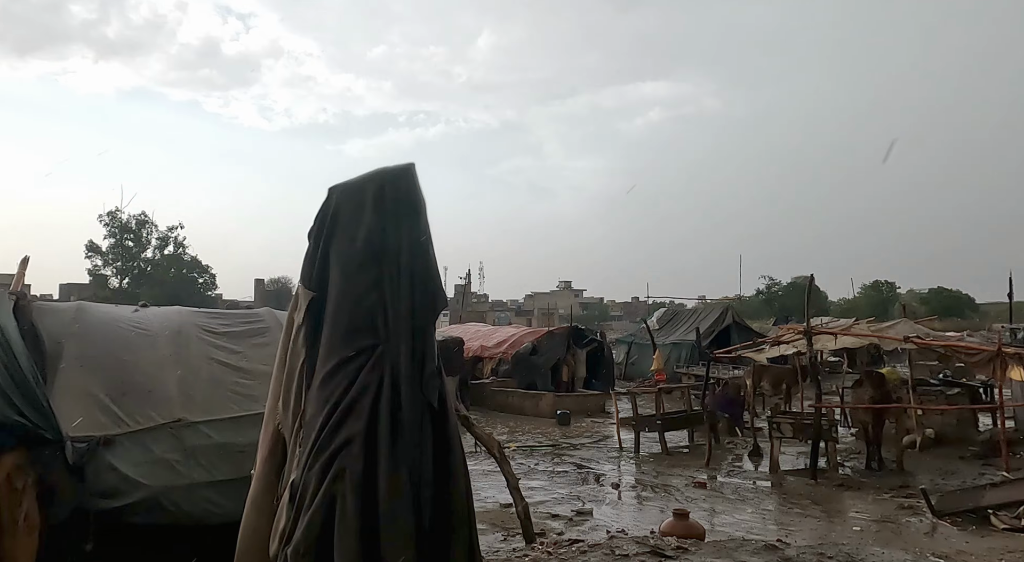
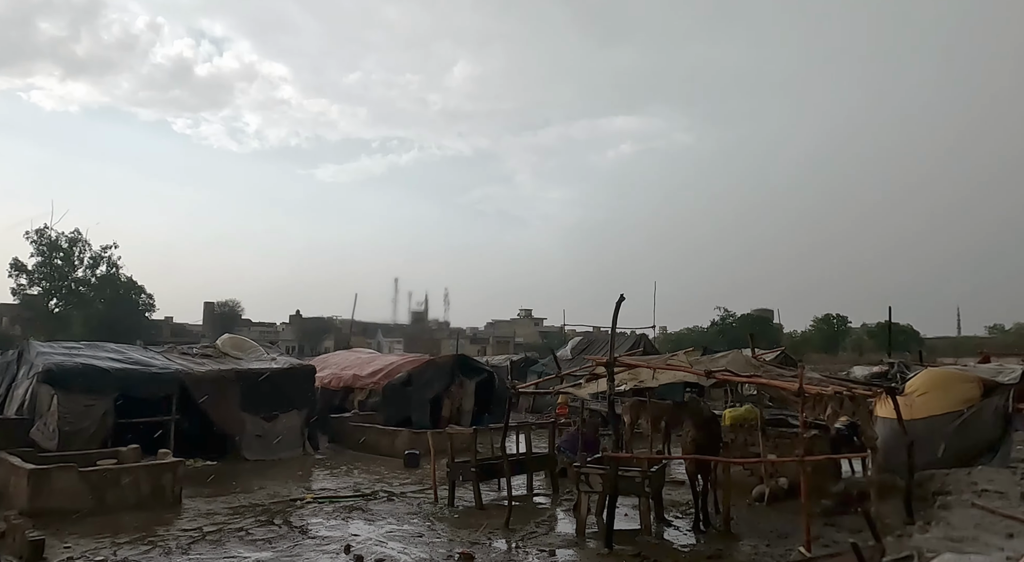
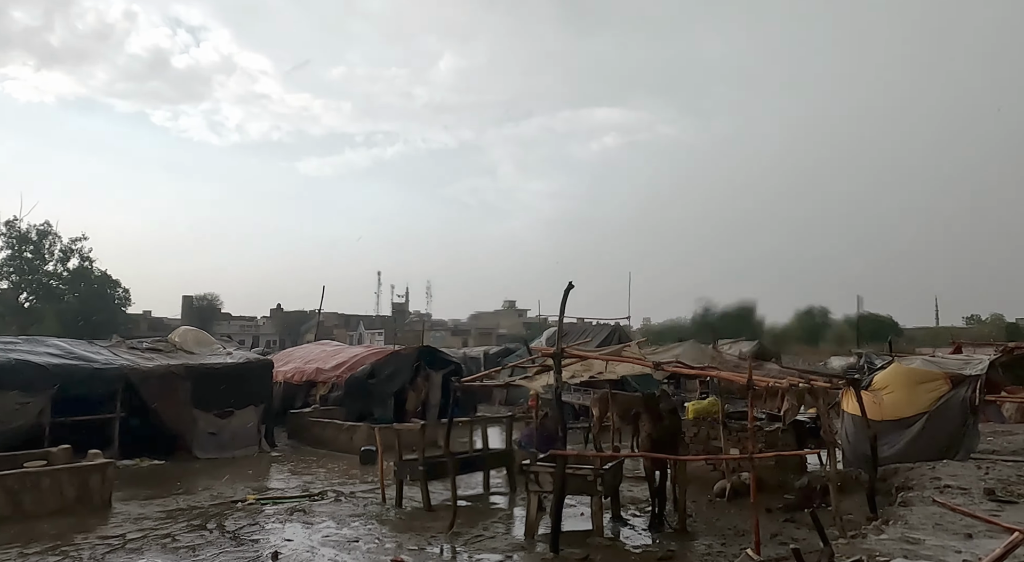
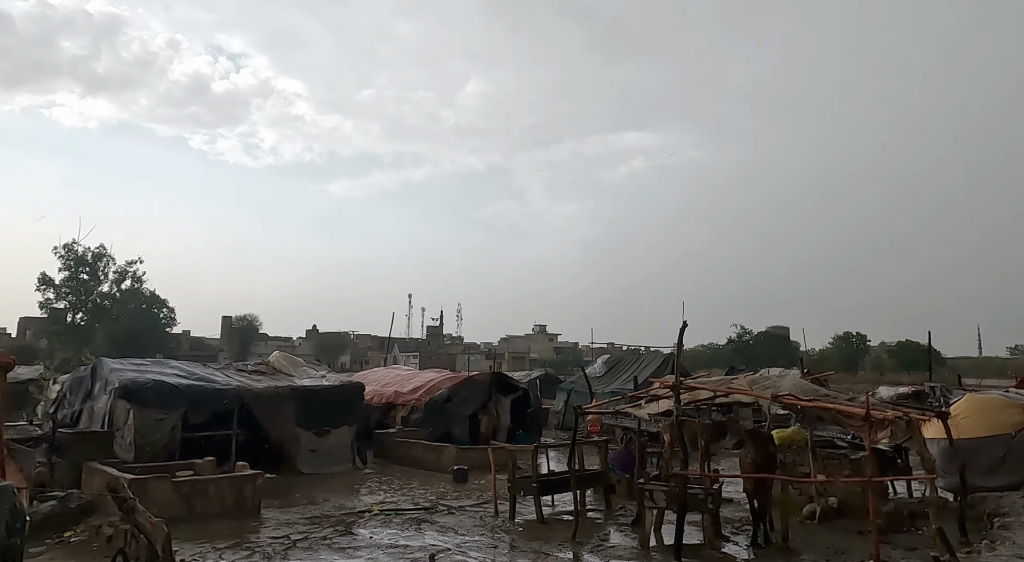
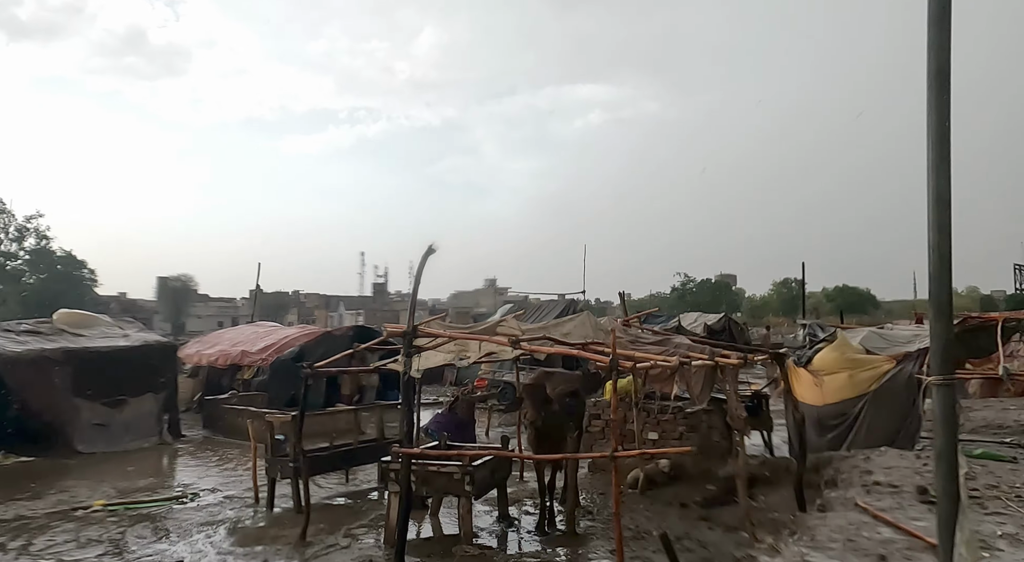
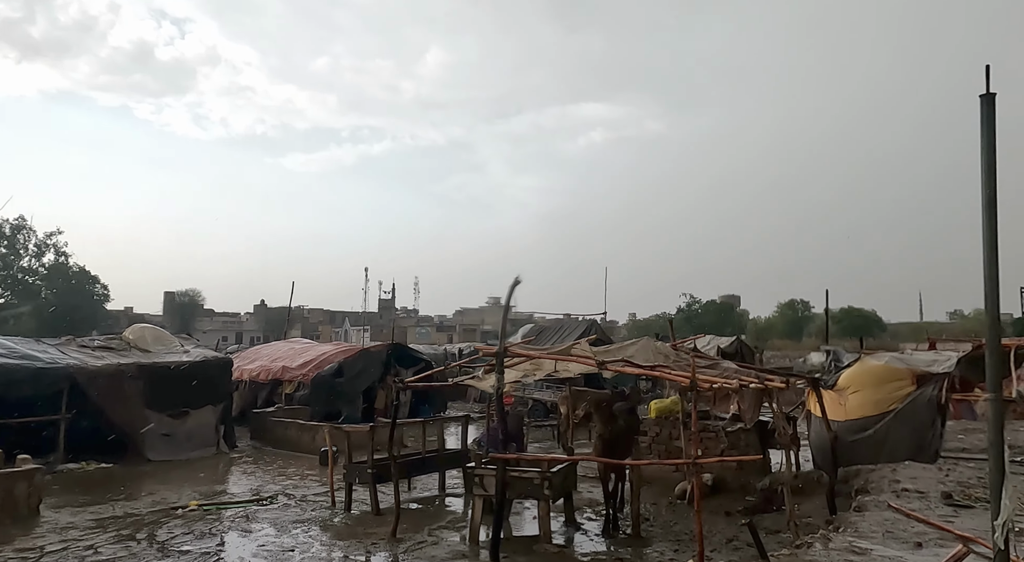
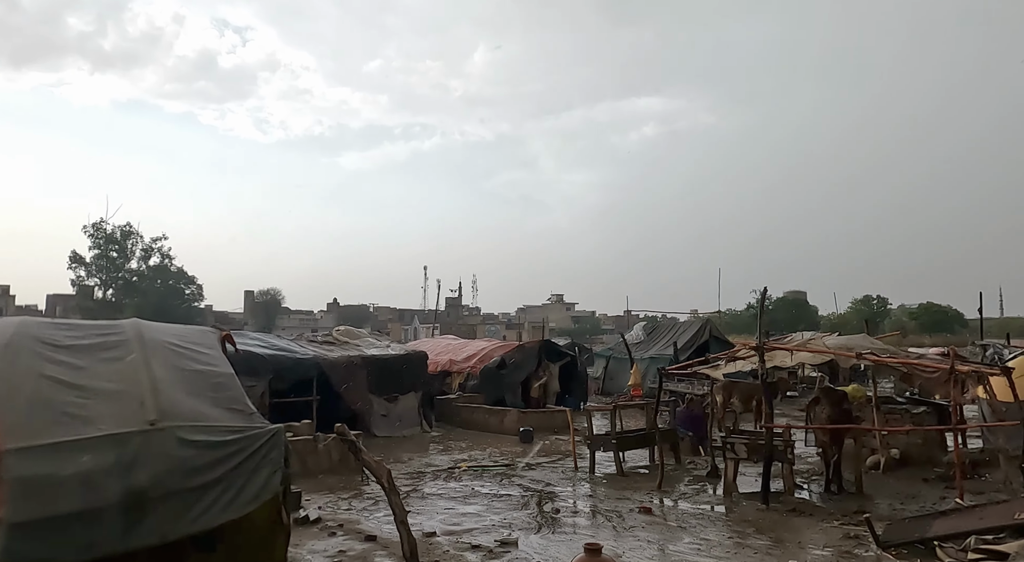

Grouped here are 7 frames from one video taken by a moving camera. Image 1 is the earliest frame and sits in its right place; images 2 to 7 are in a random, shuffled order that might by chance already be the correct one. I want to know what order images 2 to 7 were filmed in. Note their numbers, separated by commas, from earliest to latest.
7, 4, 2, 3, 6, 5
